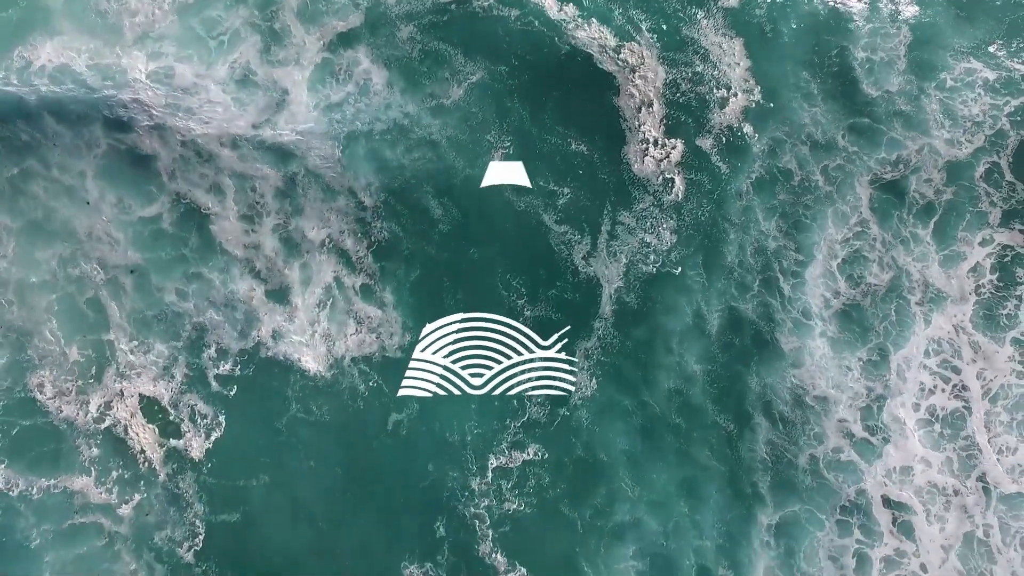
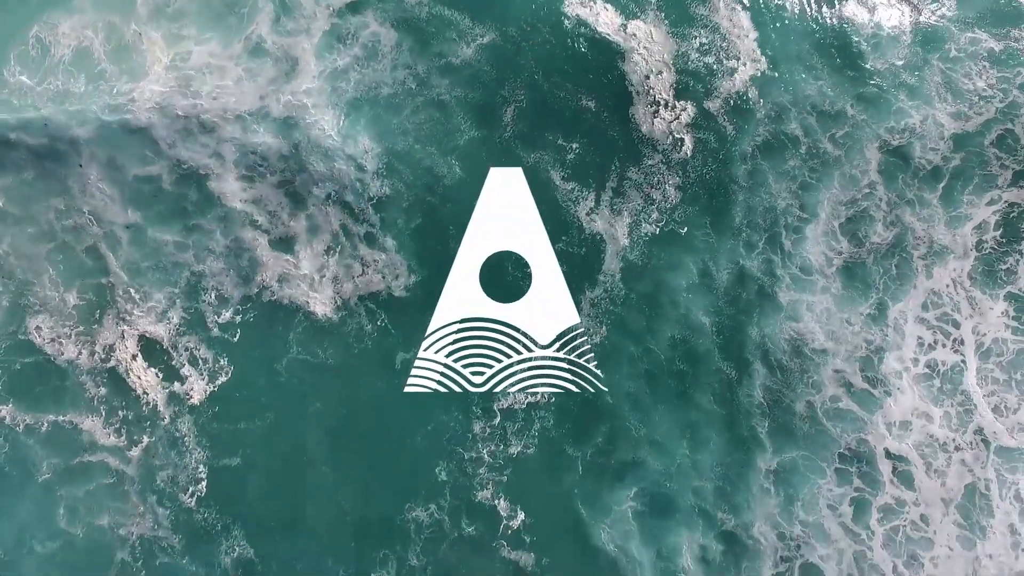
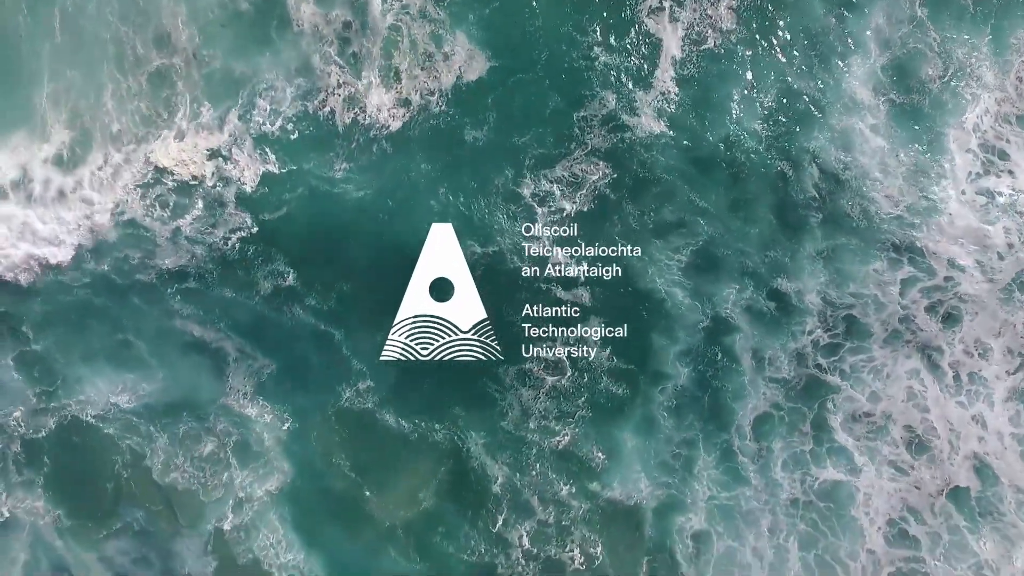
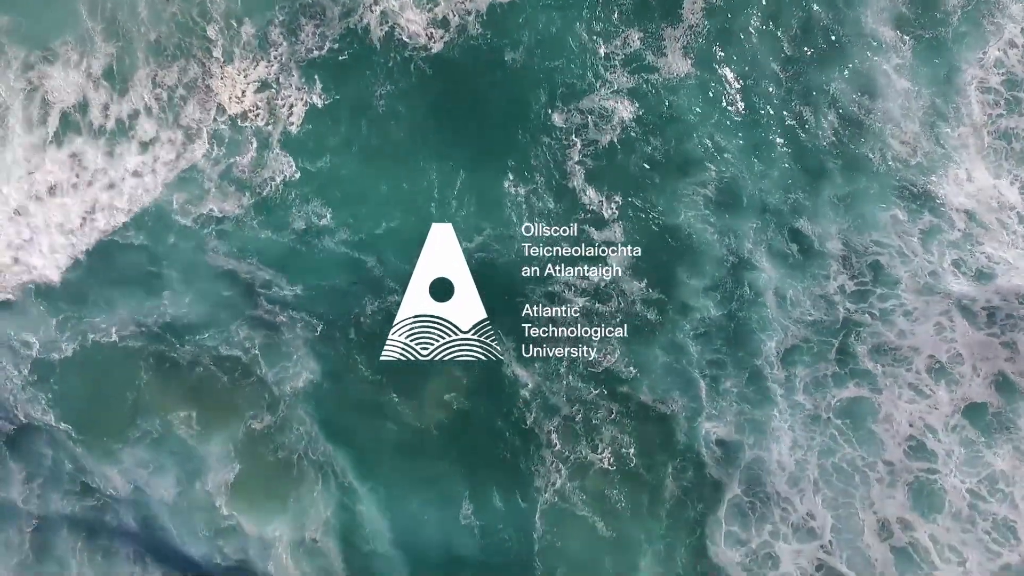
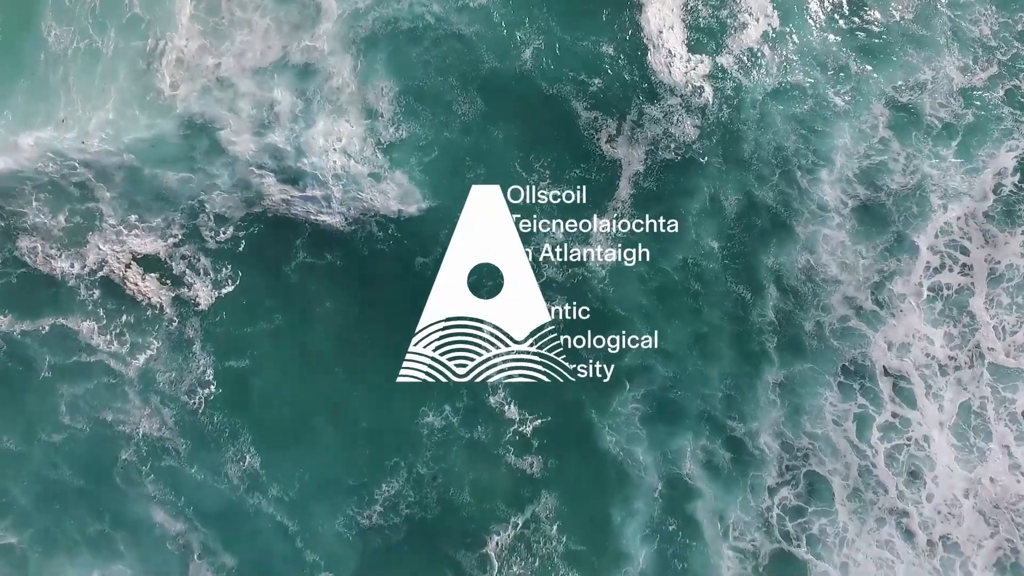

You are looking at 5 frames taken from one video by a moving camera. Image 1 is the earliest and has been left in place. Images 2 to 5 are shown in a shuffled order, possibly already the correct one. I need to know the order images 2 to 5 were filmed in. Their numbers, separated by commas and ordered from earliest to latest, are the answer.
2, 5, 3, 4
